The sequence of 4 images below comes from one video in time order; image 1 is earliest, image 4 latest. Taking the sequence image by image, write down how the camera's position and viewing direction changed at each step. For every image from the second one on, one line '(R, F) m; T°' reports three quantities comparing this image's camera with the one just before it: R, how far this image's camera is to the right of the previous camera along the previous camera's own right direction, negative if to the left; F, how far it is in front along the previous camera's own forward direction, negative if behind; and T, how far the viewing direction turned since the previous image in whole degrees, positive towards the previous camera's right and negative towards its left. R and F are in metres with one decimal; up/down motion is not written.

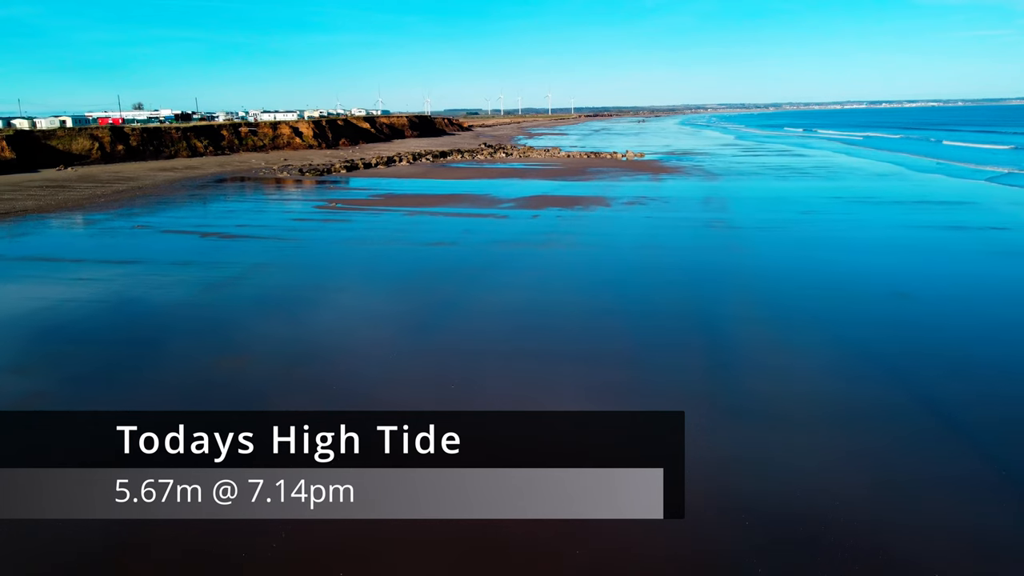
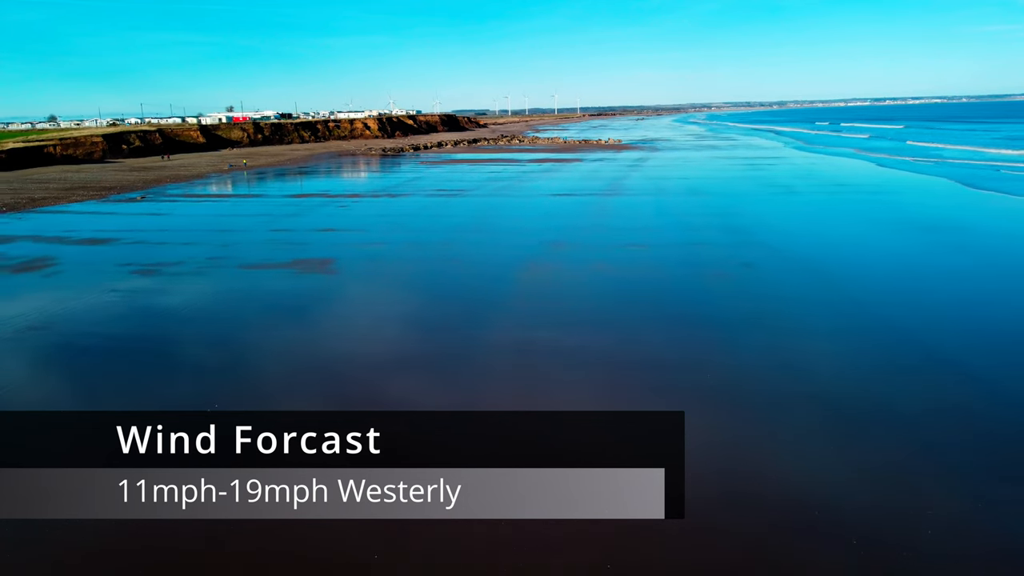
(-0.2, -5.1) m; 0°
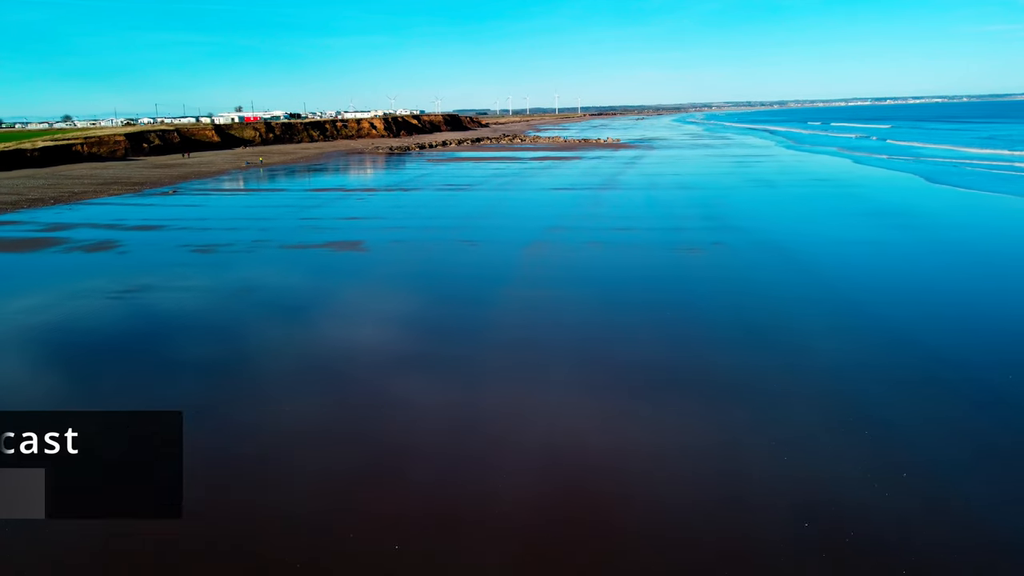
(0.0, -0.6) m; 0°
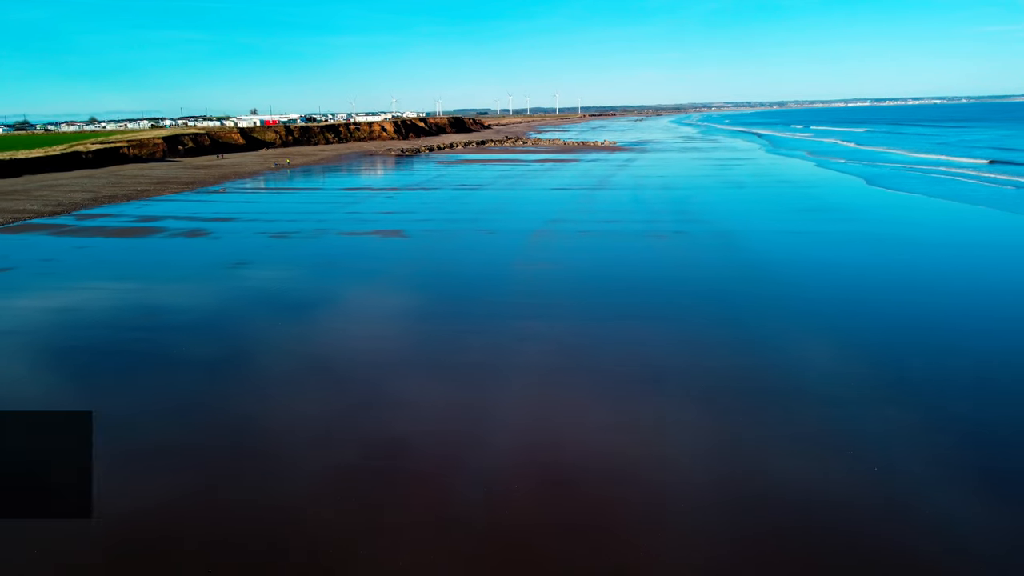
(-0.1, -1.2) m; 0°
